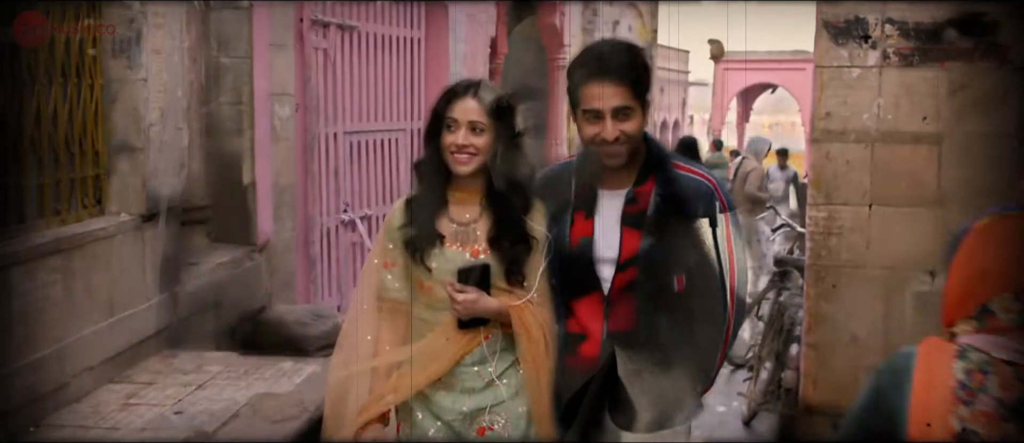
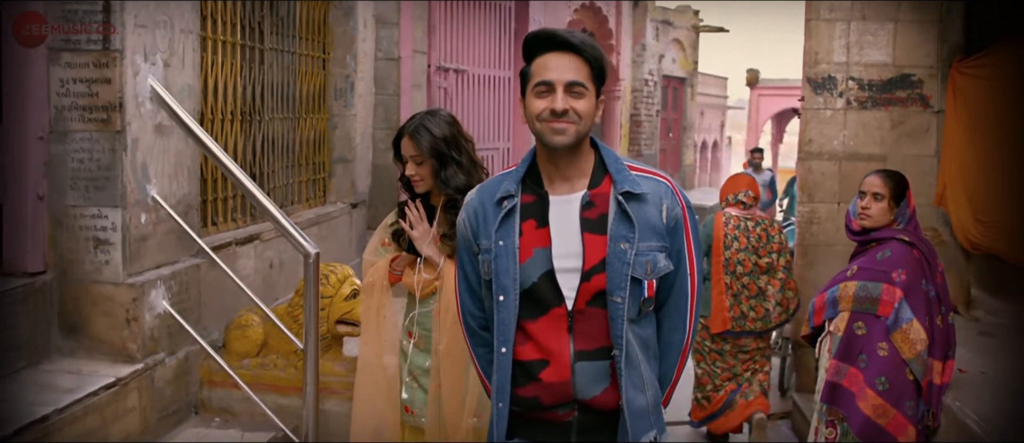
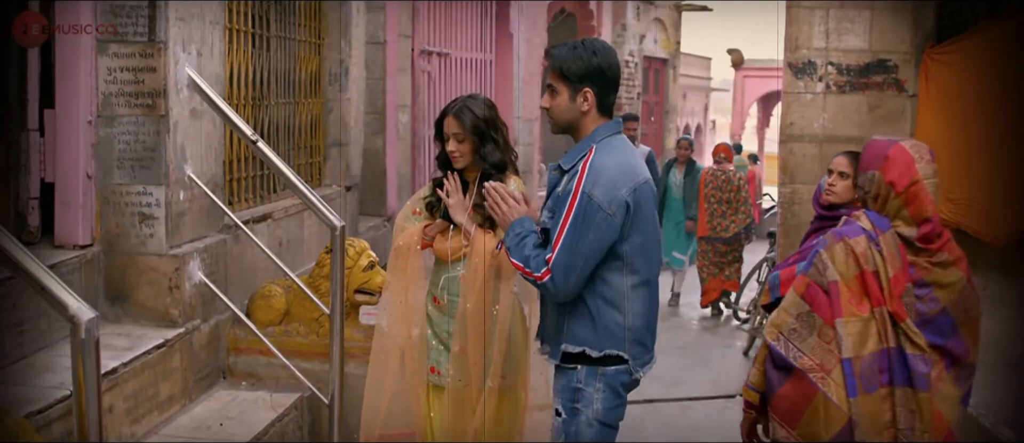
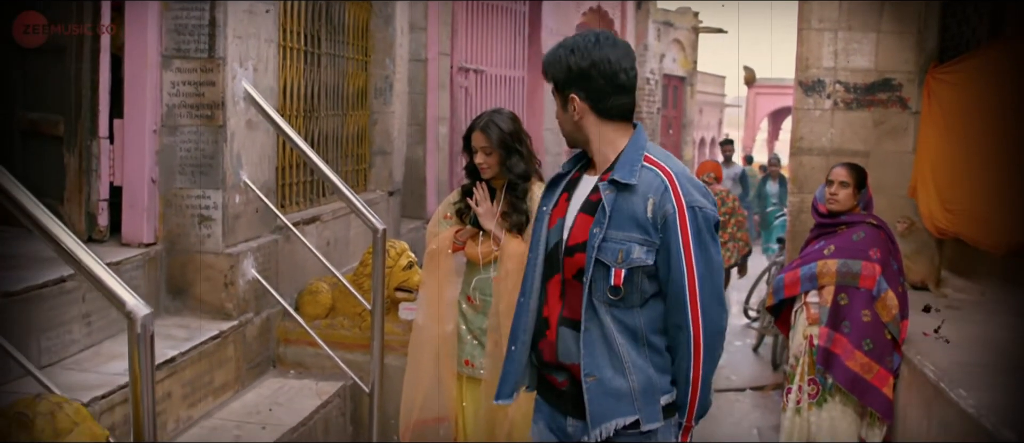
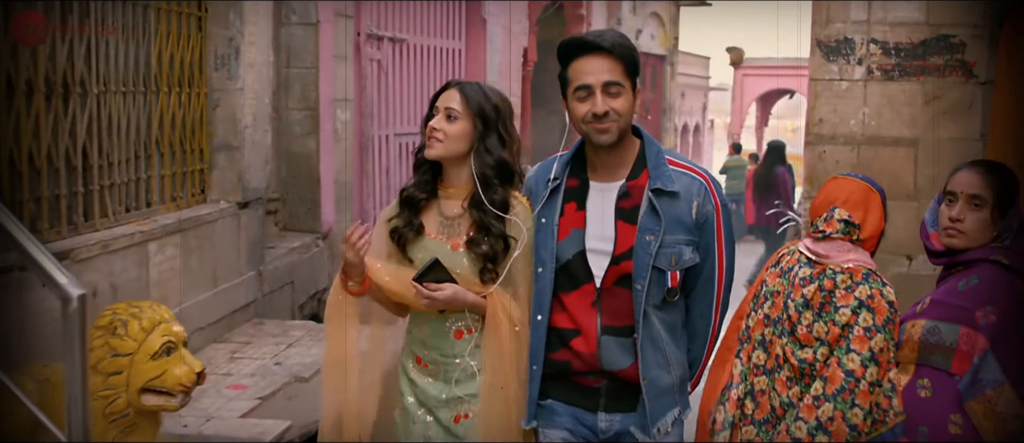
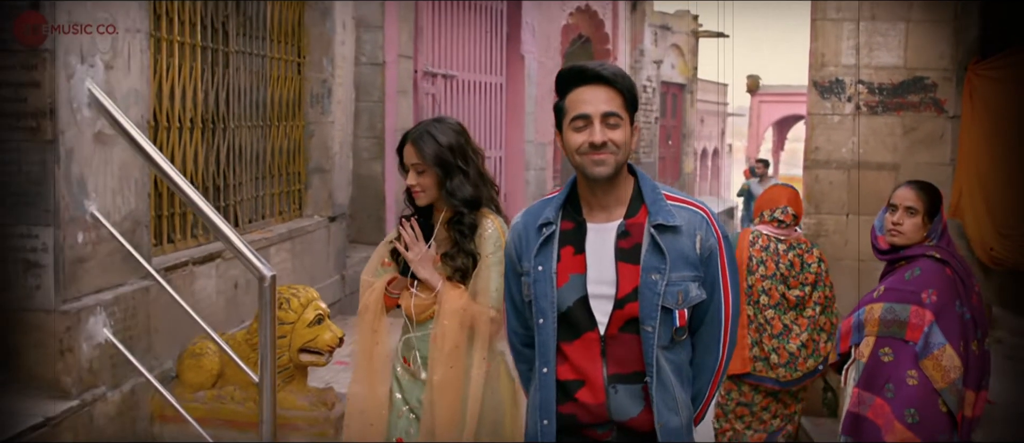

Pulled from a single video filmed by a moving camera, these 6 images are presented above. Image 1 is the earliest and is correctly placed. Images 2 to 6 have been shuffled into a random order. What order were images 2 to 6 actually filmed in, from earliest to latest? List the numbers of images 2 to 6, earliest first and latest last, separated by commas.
5, 6, 2, 4, 3
